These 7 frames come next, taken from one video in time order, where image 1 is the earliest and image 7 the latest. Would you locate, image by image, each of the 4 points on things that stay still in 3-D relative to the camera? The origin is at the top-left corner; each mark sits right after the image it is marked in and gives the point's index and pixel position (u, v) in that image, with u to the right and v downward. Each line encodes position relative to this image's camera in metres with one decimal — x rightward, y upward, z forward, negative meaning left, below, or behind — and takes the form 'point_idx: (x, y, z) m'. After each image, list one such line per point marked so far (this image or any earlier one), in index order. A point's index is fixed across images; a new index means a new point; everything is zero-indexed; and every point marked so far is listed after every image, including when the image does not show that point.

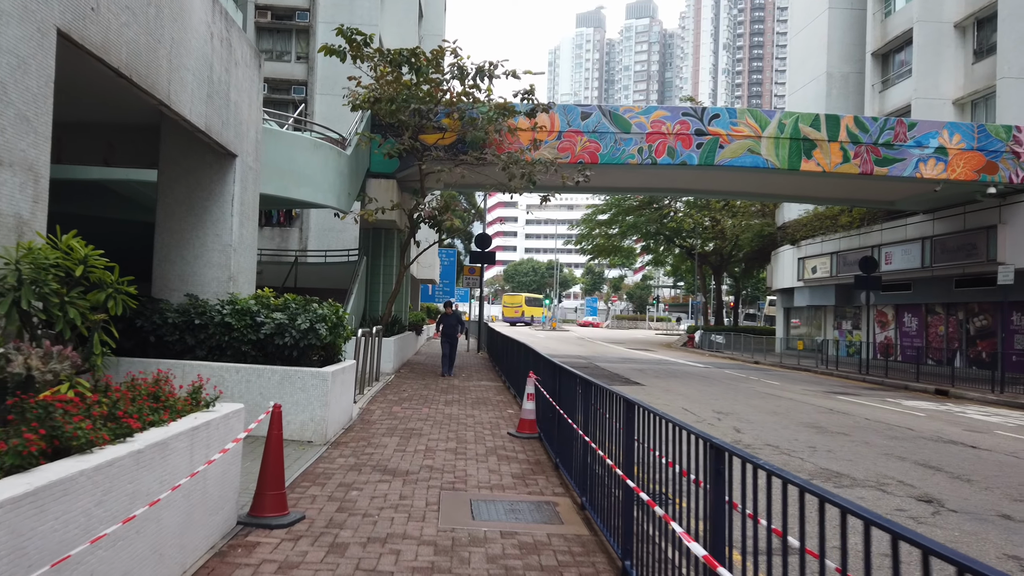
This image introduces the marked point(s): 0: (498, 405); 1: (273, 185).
0: (-0.2, -1.8, +11.7) m
1: (-4.4, +1.9, +13.9) m
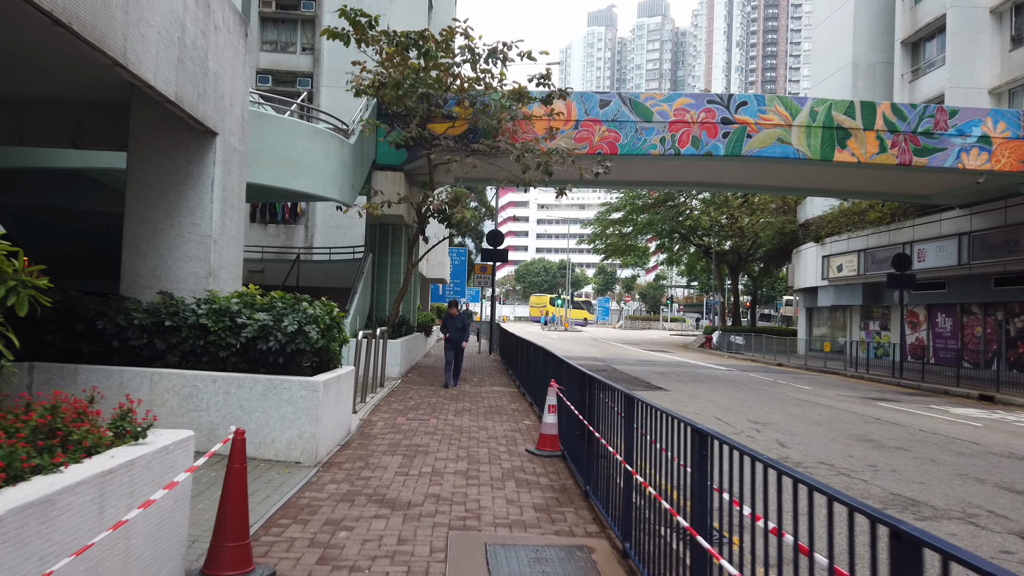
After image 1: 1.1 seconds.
0: (0.0, -1.8, +10.6) m
1: (-4.1, +1.9, +12.9) m
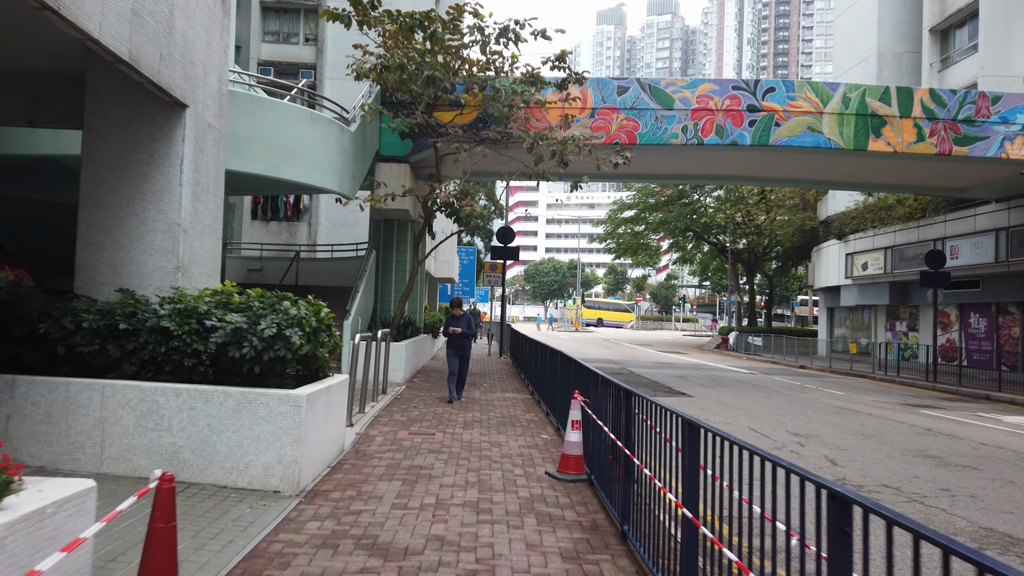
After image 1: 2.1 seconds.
0: (+0.2, -1.8, +9.5) m
1: (-3.9, +2.0, +11.8) m
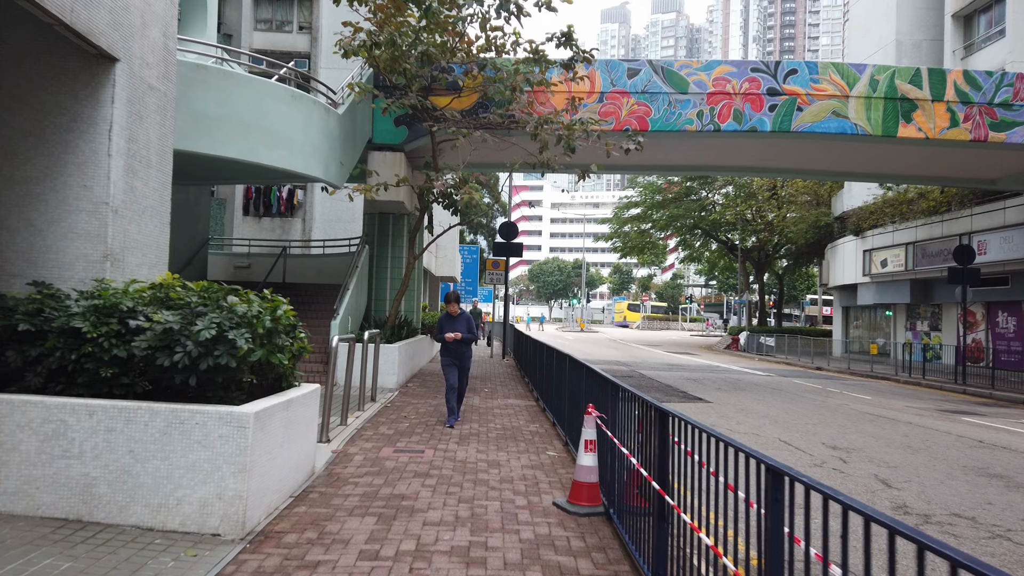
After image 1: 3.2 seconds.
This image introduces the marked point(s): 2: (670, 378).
0: (+0.2, -1.7, +8.4) m
1: (-3.9, +2.0, +10.7) m
2: (+4.1, -2.3, +19.5) m
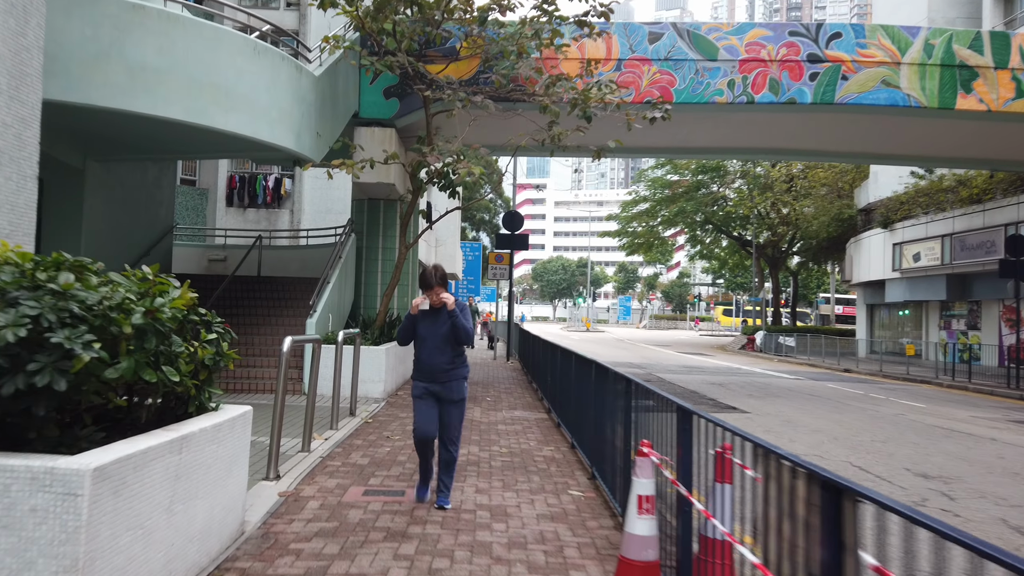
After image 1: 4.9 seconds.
0: (+0.3, -1.6, +6.5) m
1: (-3.8, +2.1, +8.8) m
2: (+4.2, -2.2, +17.6) m
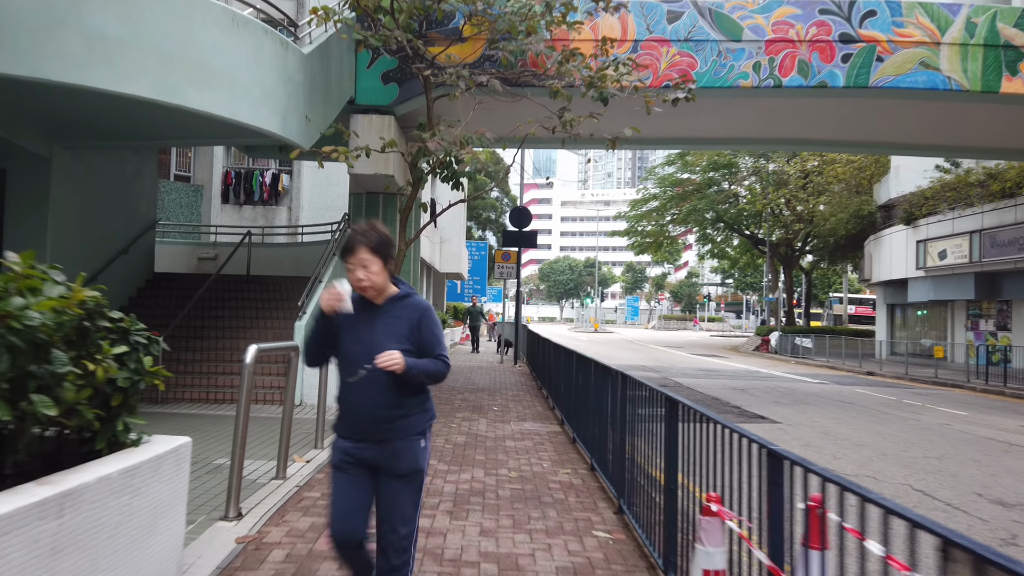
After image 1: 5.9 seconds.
0: (+0.4, -1.6, +5.4) m
1: (-3.7, +2.1, +7.8) m
2: (+4.4, -2.2, +16.5) m
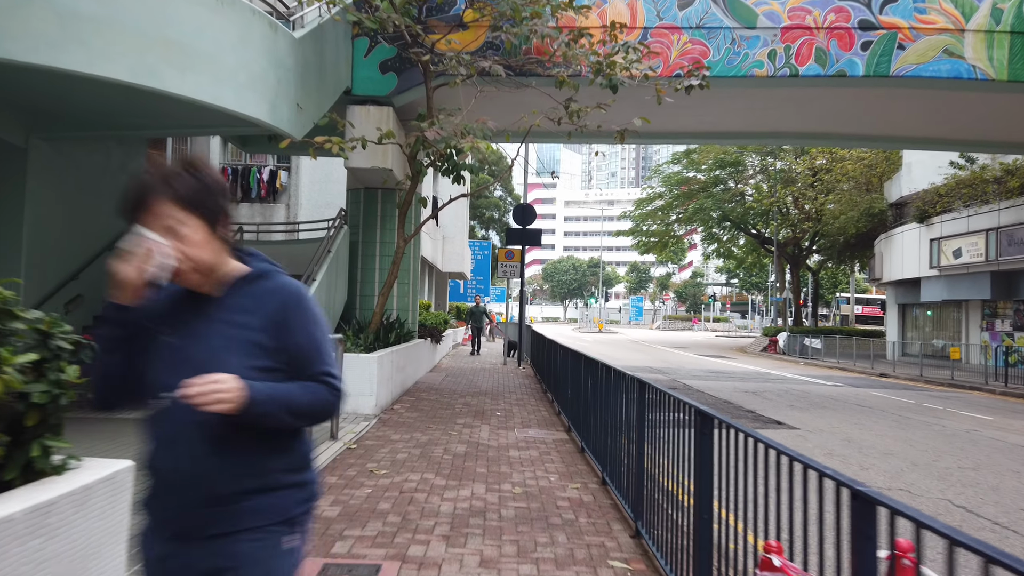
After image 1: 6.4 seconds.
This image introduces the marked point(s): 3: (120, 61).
0: (+0.4, -1.5, +4.9) m
1: (-3.6, +2.1, +7.2) m
2: (+4.5, -2.2, +15.9) m
3: (-3.7, +2.1, +7.2) m
